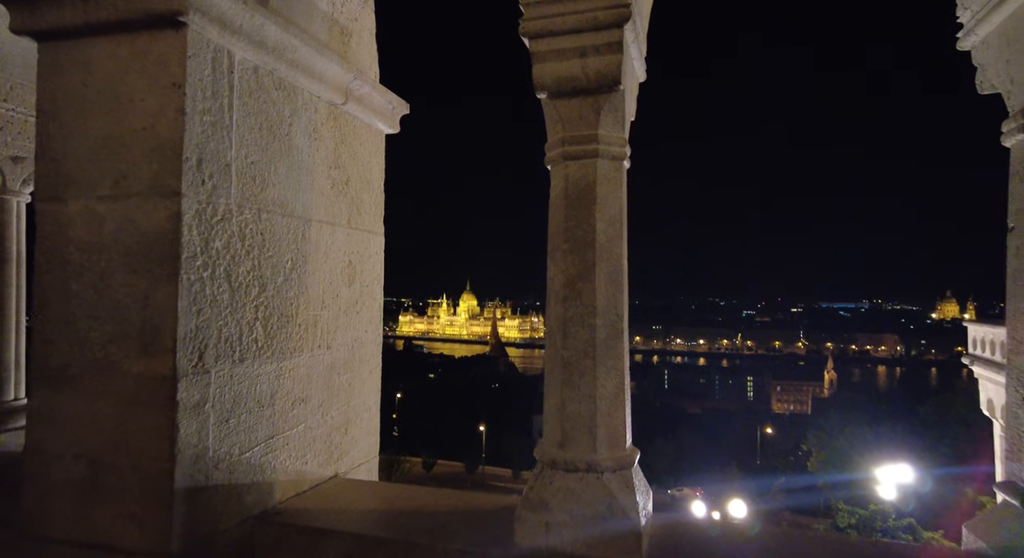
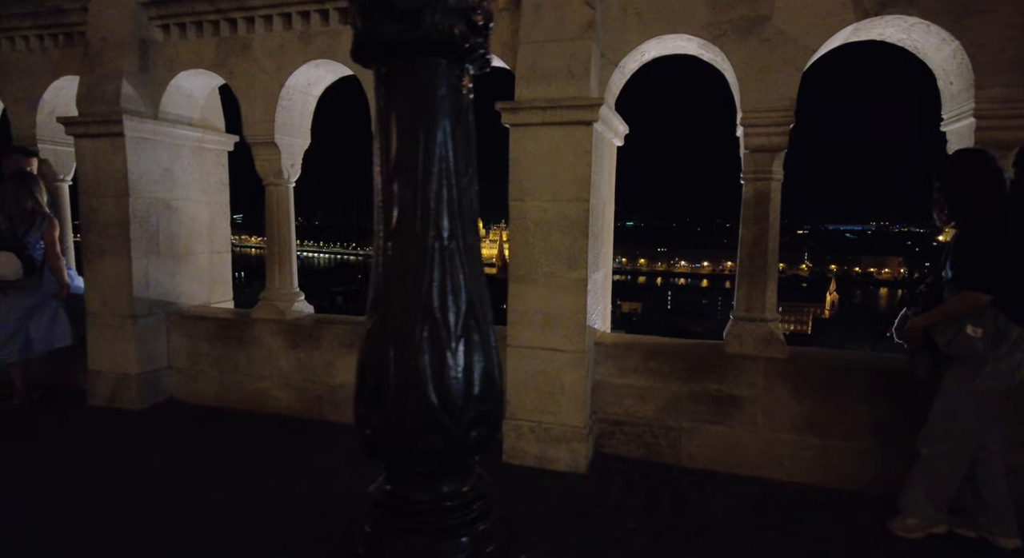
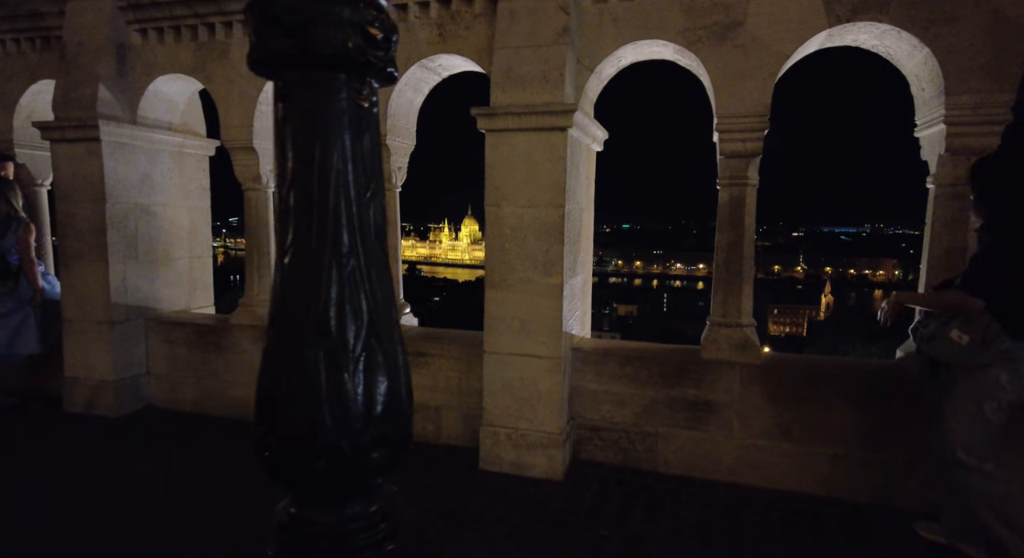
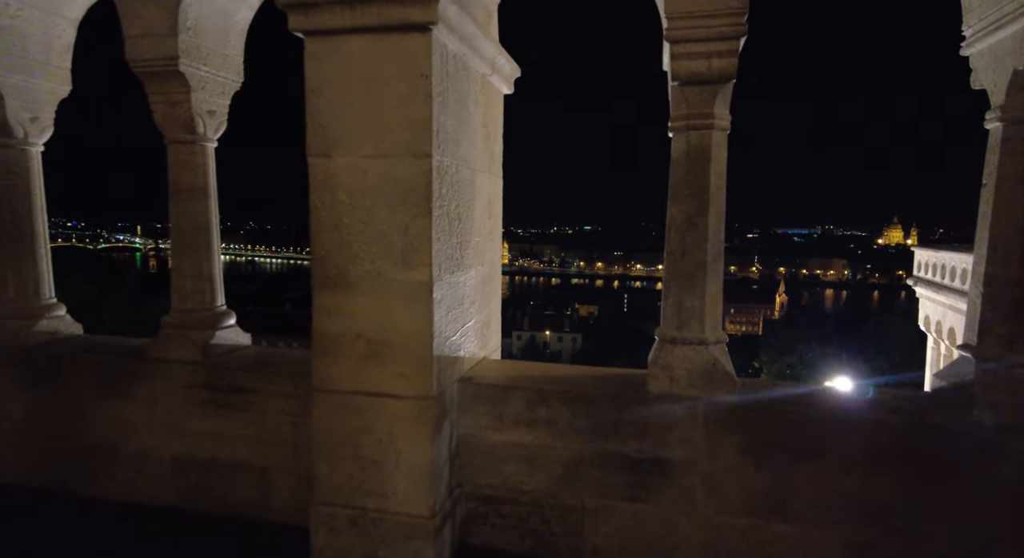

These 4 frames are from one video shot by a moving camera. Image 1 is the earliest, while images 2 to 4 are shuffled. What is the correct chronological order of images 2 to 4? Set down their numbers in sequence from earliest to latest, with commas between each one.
4, 3, 2
